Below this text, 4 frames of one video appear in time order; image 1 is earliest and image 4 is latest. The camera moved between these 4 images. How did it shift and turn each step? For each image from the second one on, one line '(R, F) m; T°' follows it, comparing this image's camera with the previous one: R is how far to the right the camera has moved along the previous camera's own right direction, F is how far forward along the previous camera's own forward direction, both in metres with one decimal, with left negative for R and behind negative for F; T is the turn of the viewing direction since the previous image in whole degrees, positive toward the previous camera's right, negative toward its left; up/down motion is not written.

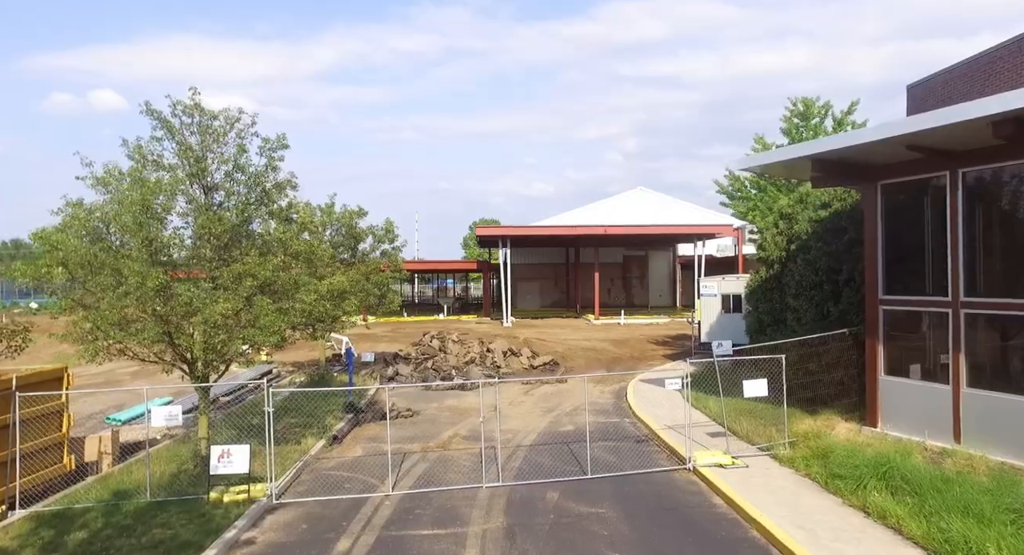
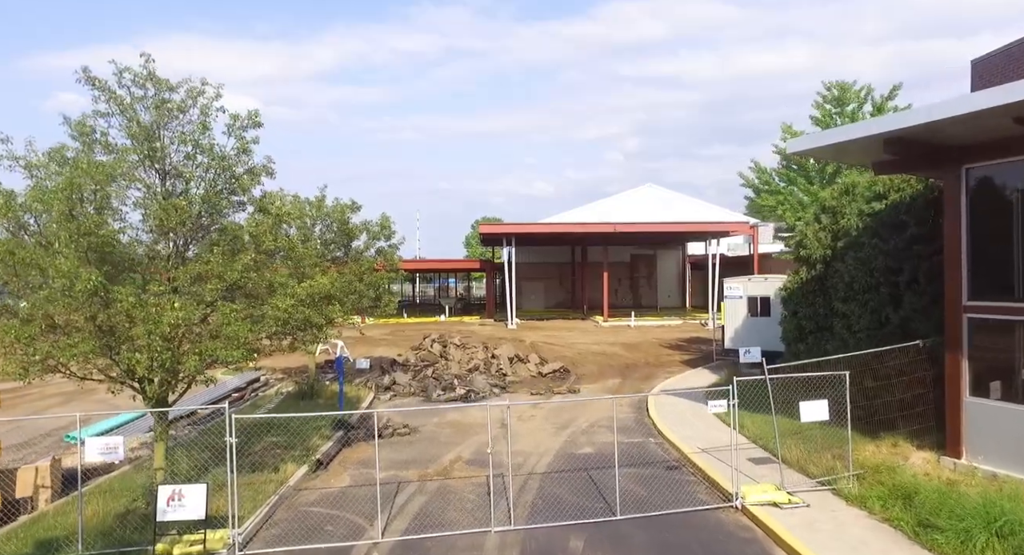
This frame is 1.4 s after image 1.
(-0.2, +1.7) m; 0°
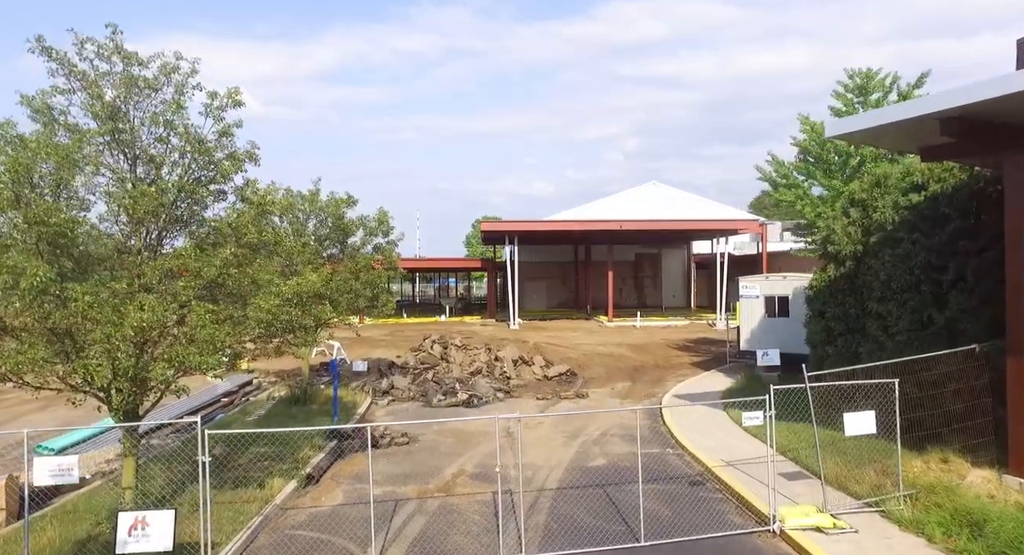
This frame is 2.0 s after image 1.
(-0.1, +1.0) m; 0°
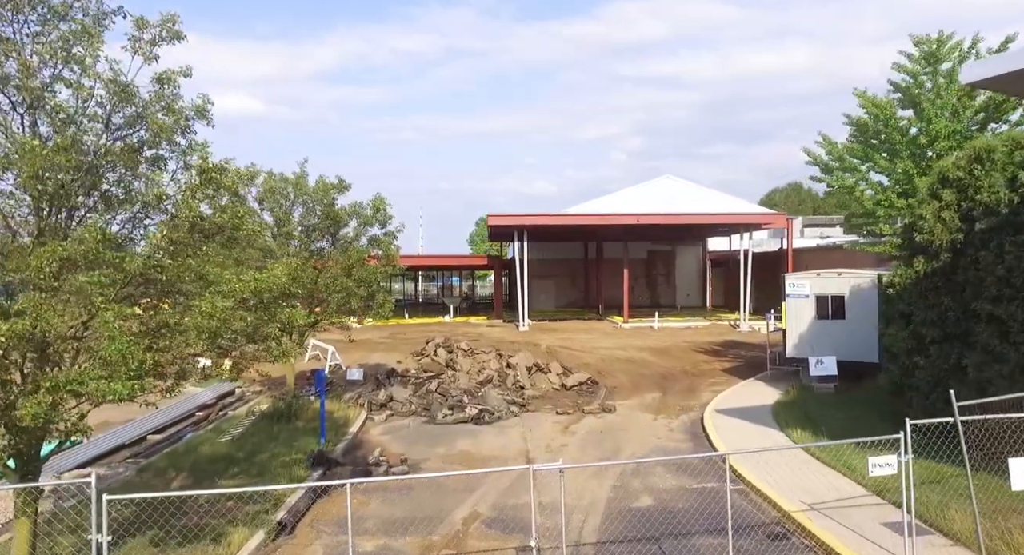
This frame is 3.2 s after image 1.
(-0.3, +2.3) m; 0°
